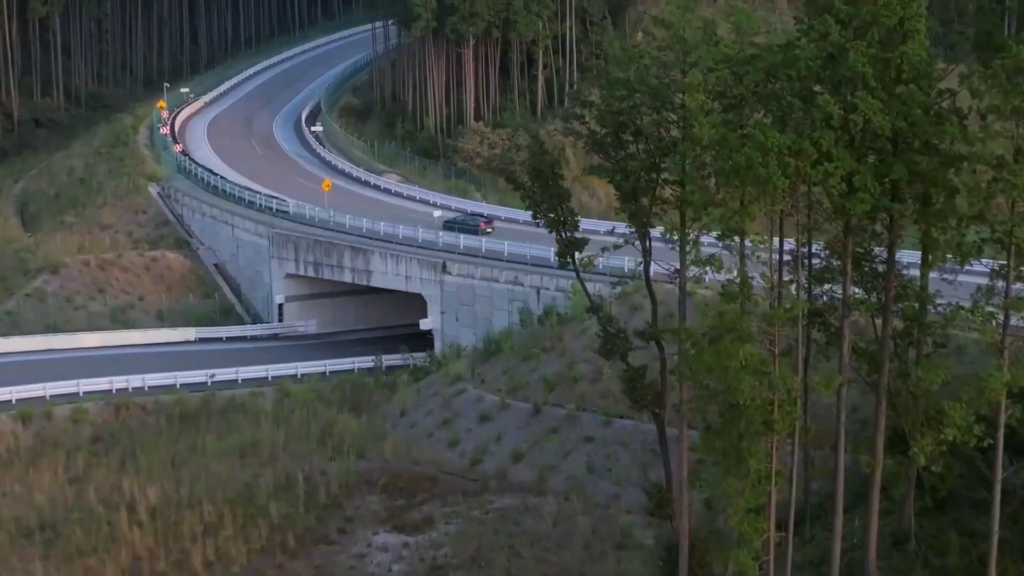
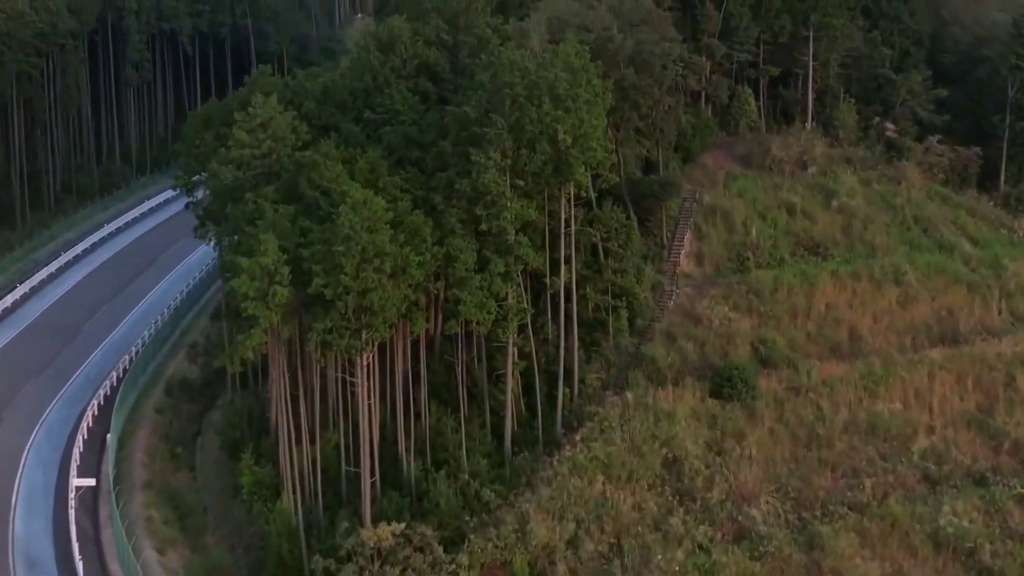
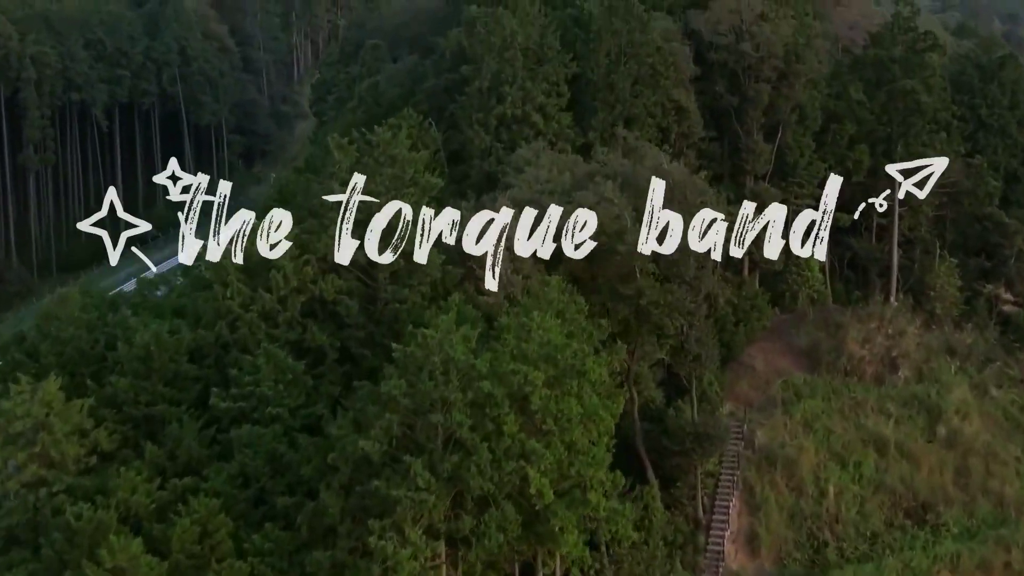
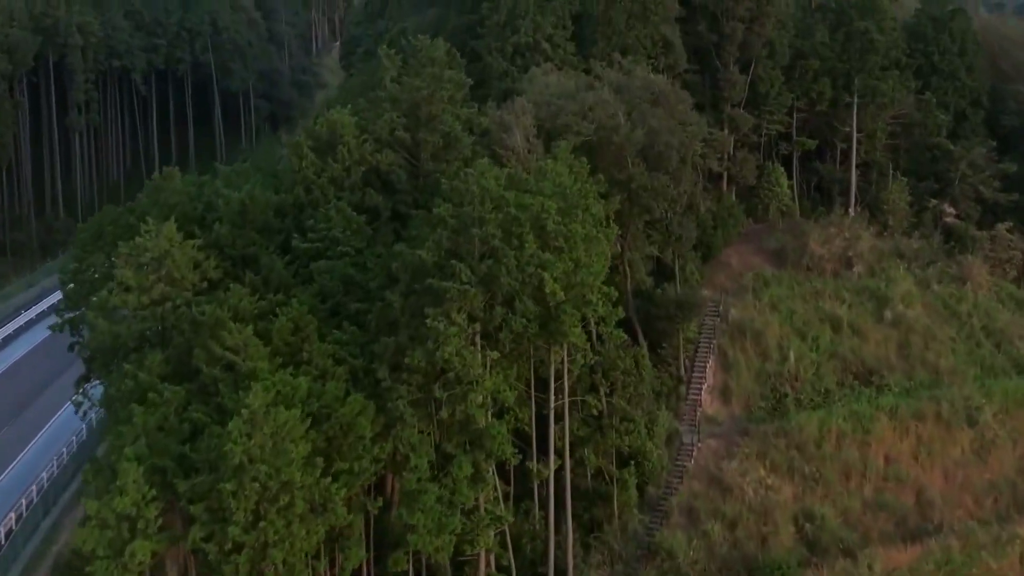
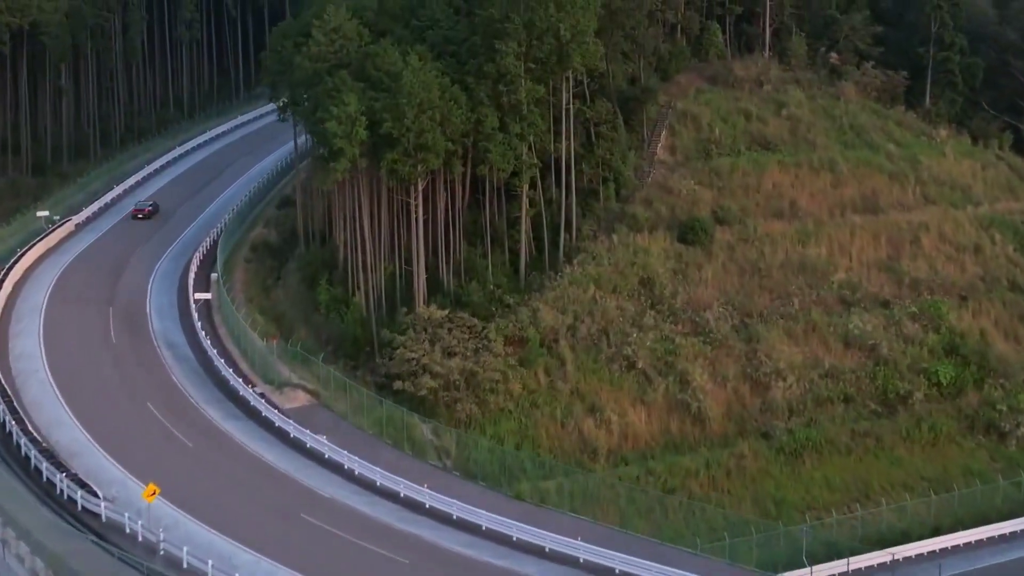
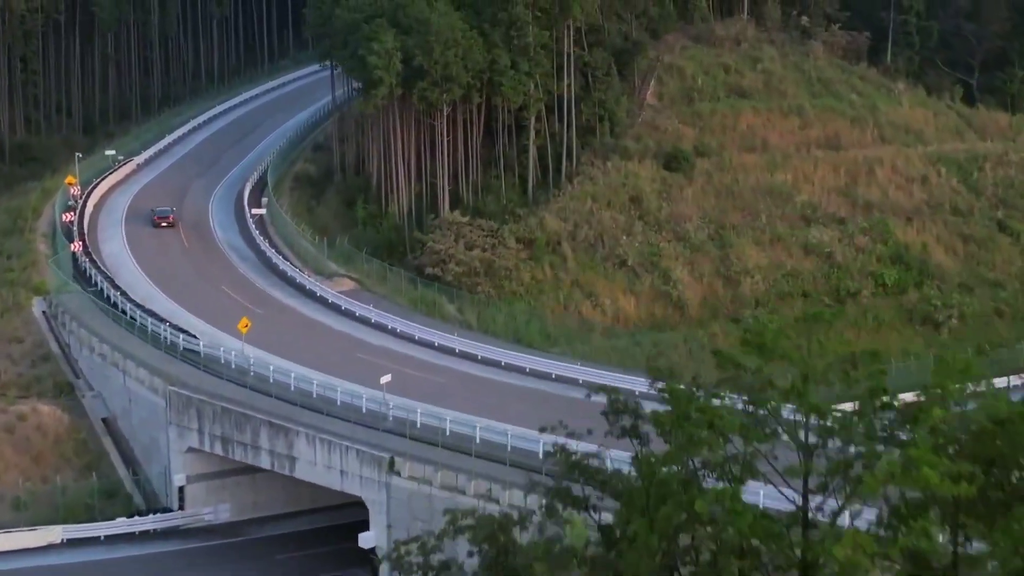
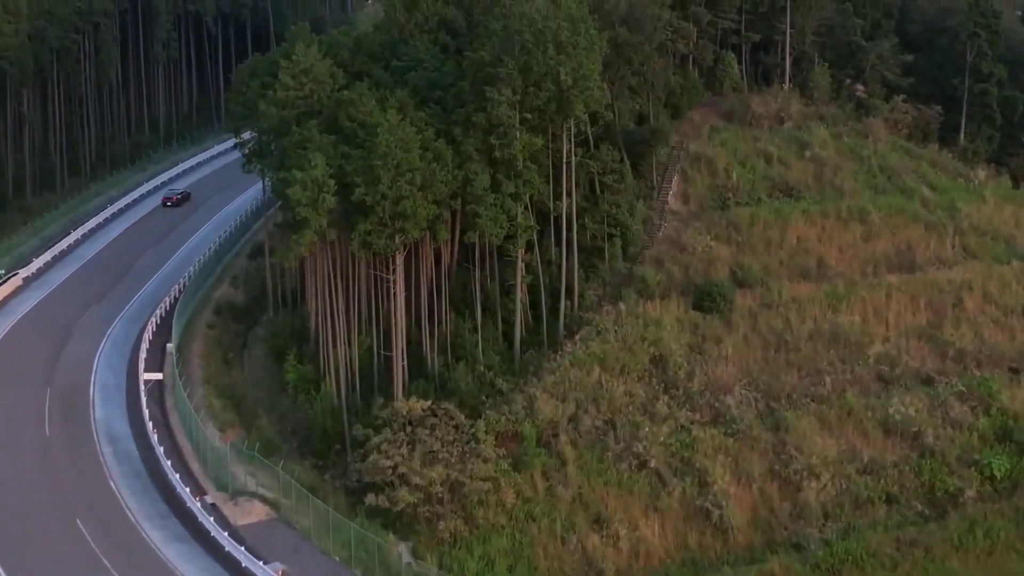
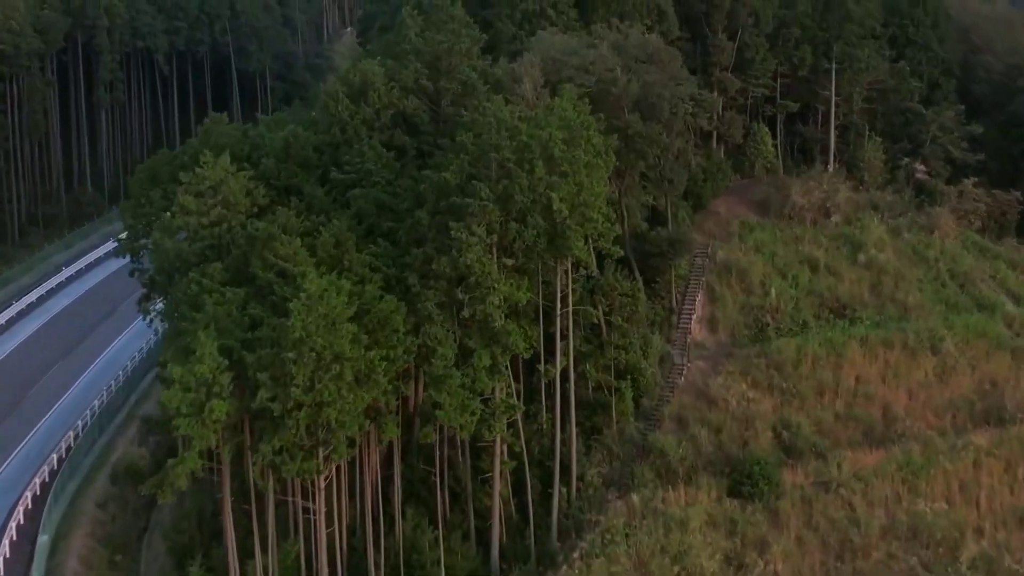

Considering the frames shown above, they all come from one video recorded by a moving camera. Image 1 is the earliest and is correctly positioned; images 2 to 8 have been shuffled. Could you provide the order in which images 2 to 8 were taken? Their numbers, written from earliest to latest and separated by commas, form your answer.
6, 5, 7, 2, 8, 4, 3
